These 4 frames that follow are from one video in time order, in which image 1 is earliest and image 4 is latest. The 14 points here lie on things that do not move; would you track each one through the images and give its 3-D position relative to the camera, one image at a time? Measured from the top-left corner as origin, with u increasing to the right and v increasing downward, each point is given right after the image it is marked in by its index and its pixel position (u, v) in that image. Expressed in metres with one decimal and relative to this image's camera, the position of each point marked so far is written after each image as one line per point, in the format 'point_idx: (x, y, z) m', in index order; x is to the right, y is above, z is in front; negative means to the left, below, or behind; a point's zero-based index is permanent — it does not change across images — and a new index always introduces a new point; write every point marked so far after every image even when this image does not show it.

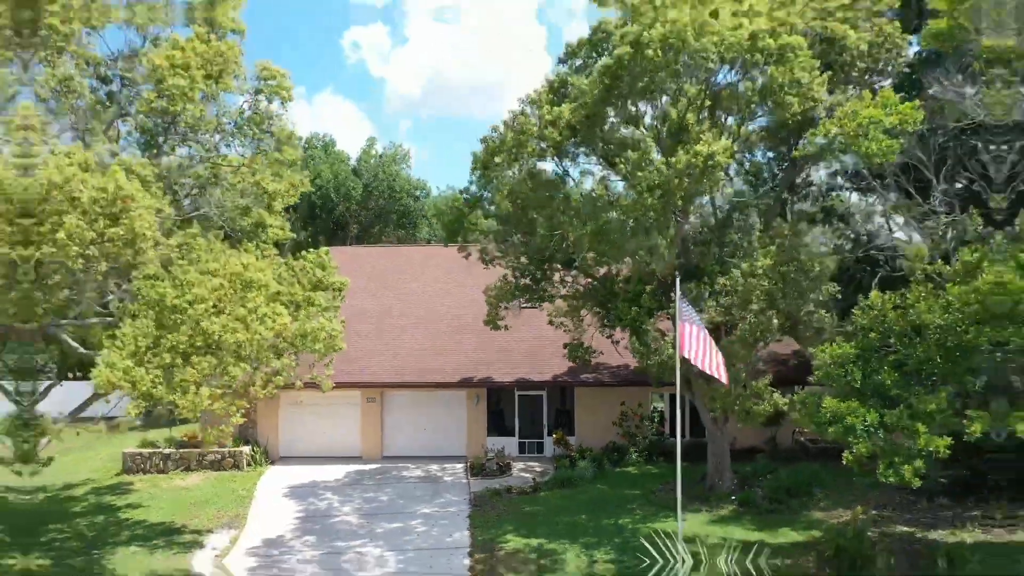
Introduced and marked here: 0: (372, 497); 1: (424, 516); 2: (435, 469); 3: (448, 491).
0: (-3.0, -4.5, +17.2) m
1: (-1.7, -4.5, +15.8) m
2: (-1.9, -4.5, +19.9) m
3: (-1.4, -4.5, +17.7) m
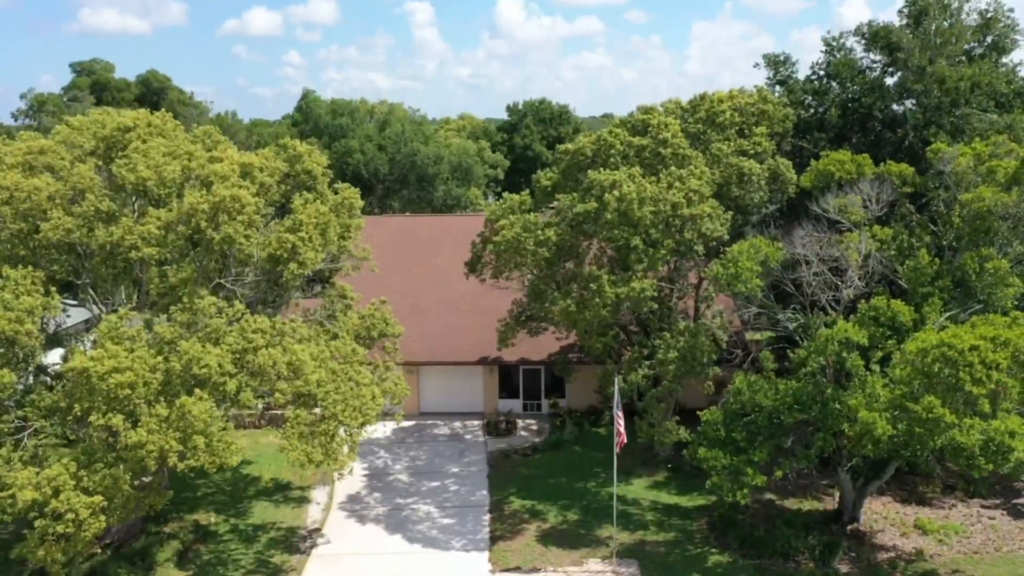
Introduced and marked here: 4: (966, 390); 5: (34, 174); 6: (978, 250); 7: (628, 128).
0: (-2.9, -4.8, +22.9) m
1: (-1.6, -5.0, +21.6) m
2: (-1.7, -4.4, +25.6) m
3: (-1.3, -4.8, +23.5) m
4: (+6.8, -1.6, +11.9) m
5: (-9.3, +2.2, +15.6) m
6: (+9.4, +0.8, +16.1) m
7: (+2.8, +3.8, +19.2) m
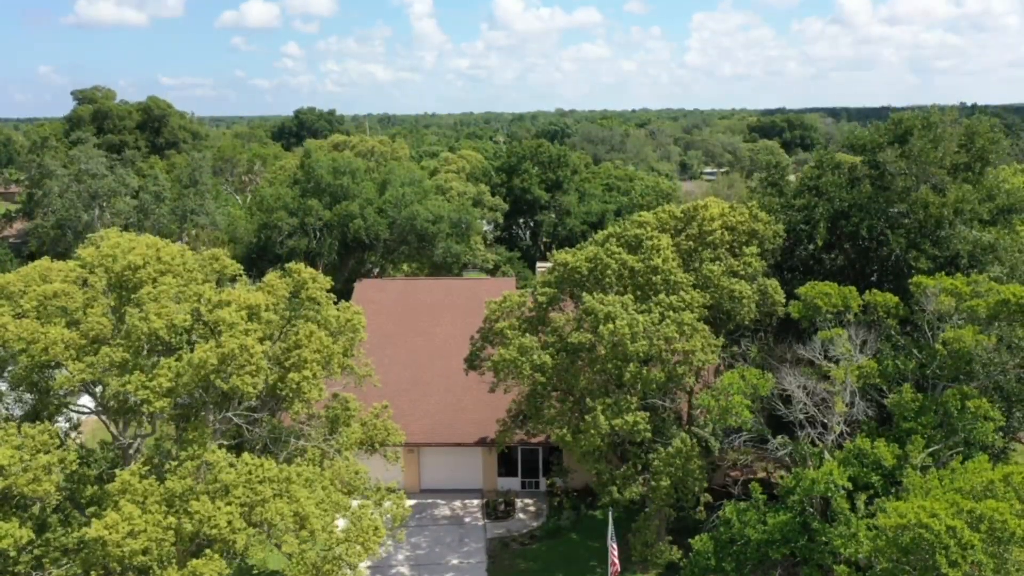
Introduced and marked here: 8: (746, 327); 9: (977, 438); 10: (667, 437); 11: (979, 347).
0: (-2.9, -7.6, +23.6) m
1: (-1.7, -7.8, +22.2) m
2: (-1.8, -7.2, +26.3) m
3: (-1.3, -7.5, +24.1) m
4: (+6.7, -4.4, +12.5) m
5: (-9.4, -0.6, +16.2) m
6: (+9.3, -2.0, +16.7) m
7: (+2.7, +1.0, +19.7) m
8: (+5.7, -0.9, +19.5) m
9: (+9.2, -3.0, +15.9) m
10: (+3.5, -3.3, +18.1) m
11: (+9.4, -1.2, +16.1) m
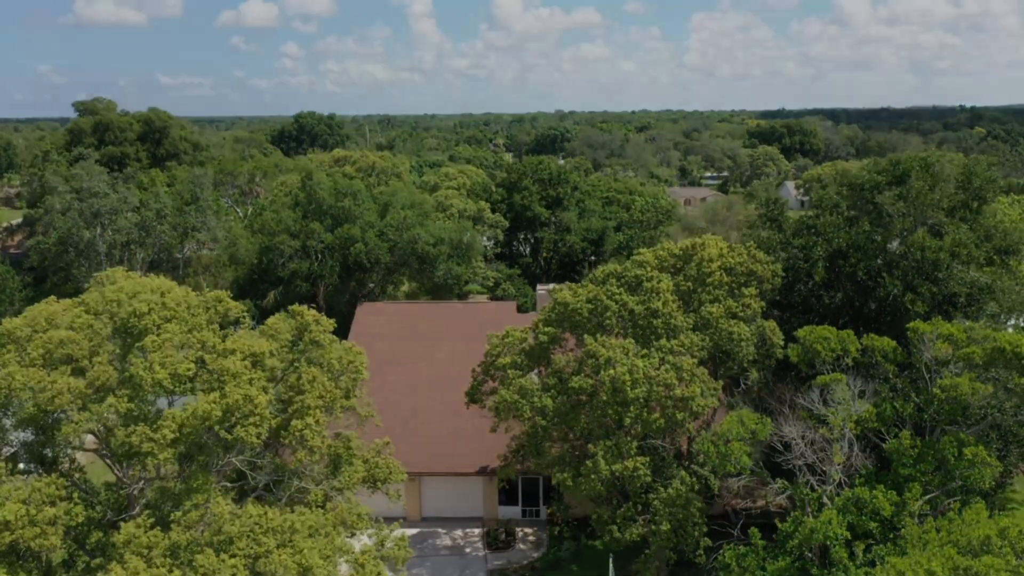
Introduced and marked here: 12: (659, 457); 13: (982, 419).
0: (-2.9, -8.6, +23.7) m
1: (-1.6, -8.8, +22.4) m
2: (-1.8, -8.2, +26.4) m
3: (-1.3, -8.5, +24.3) m
4: (+6.7, -5.4, +12.7) m
5: (-9.3, -1.6, +16.4) m
6: (+9.4, -3.0, +16.9) m
7: (+2.7, 0.0, +19.9) m
8: (+5.7, -1.9, +19.7) m
9: (+9.2, -4.0, +16.0) m
10: (+3.5, -4.3, +18.3) m
11: (+9.4, -2.2, +16.3) m
12: (+3.4, -4.0, +18.7) m
13: (+9.9, -2.7, +16.8) m
